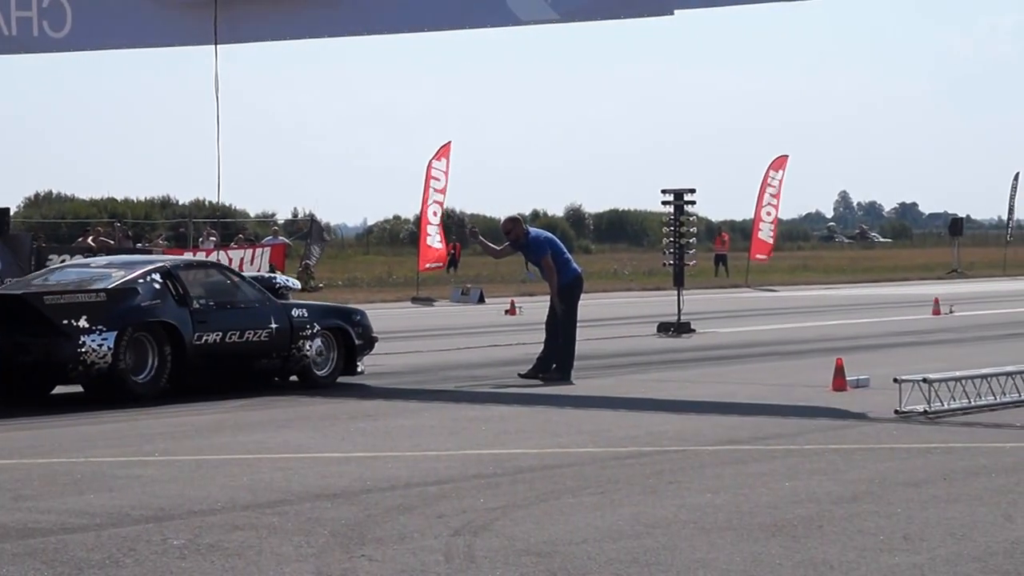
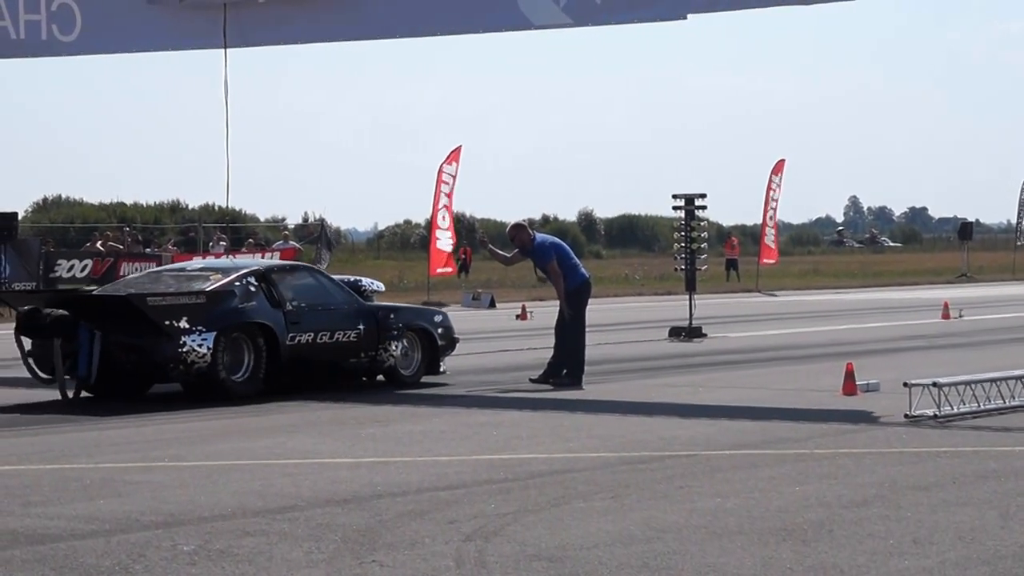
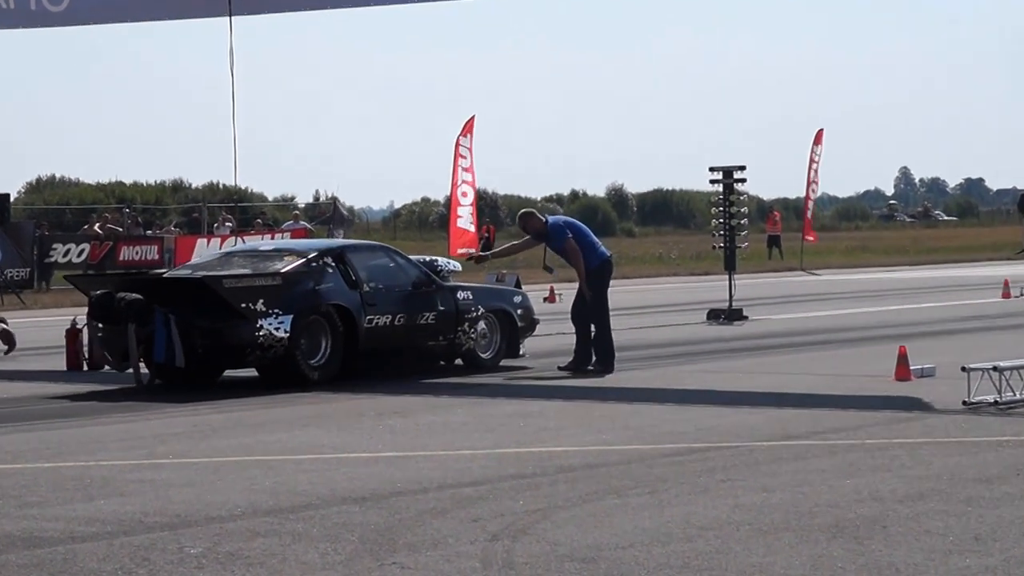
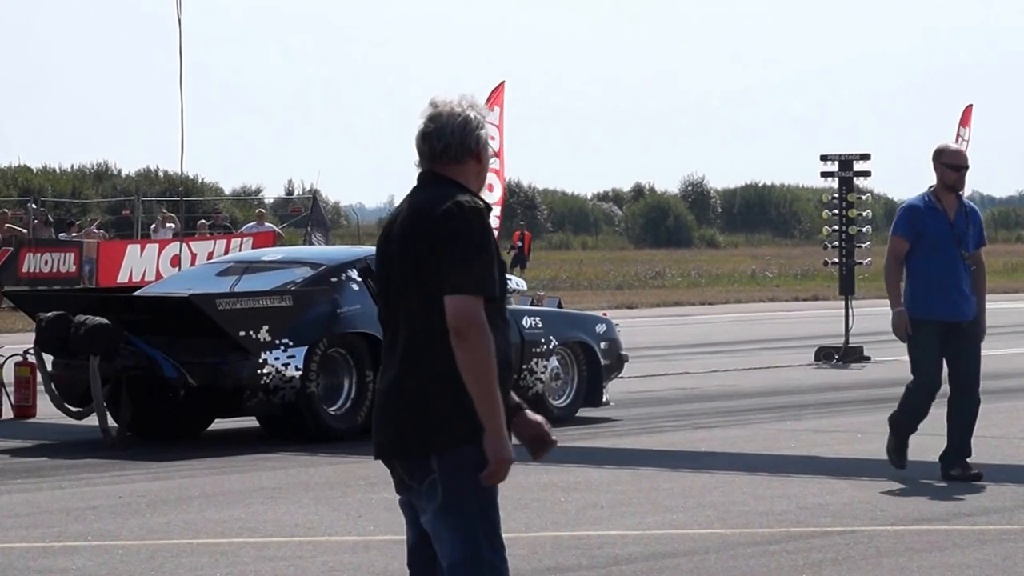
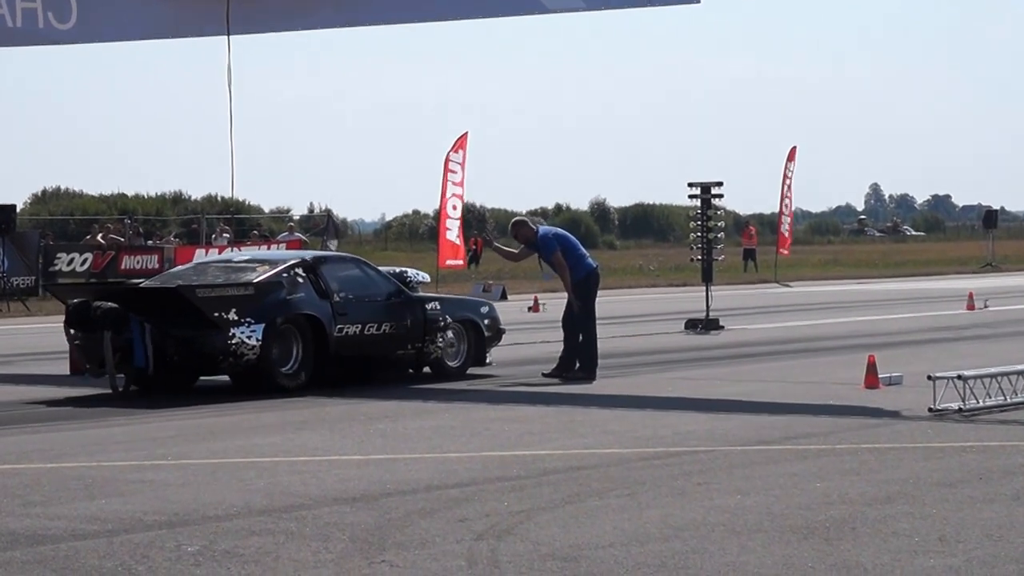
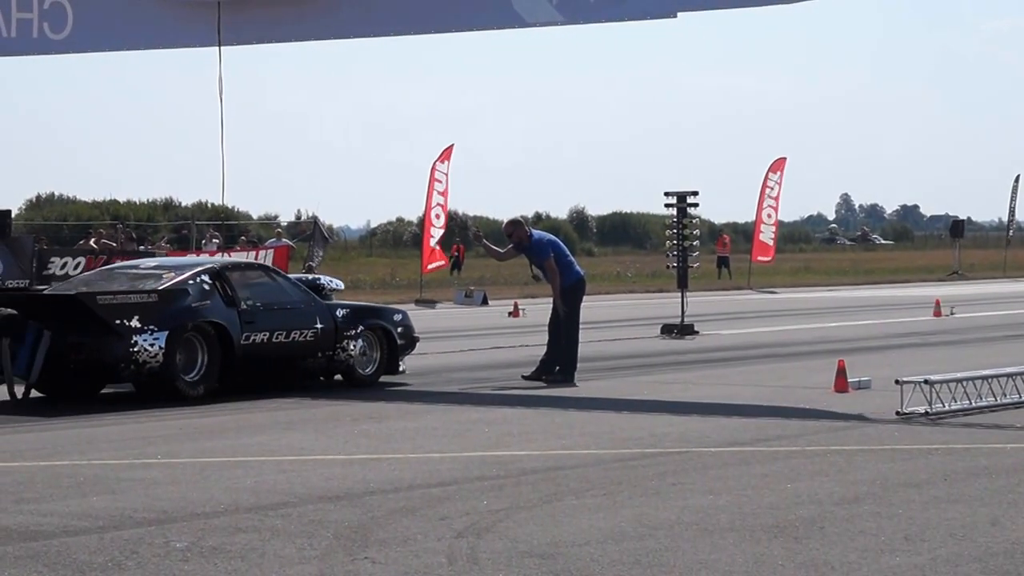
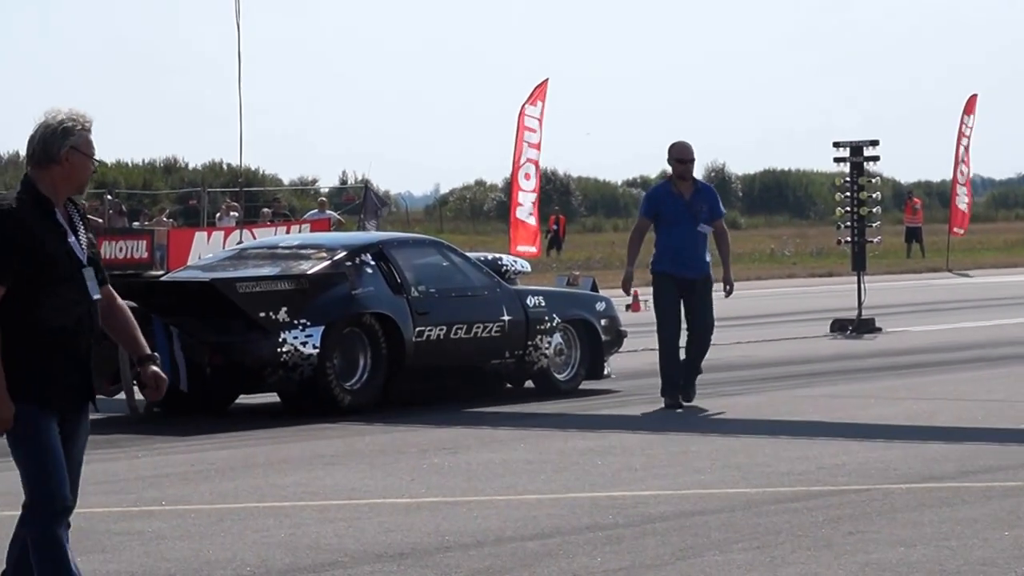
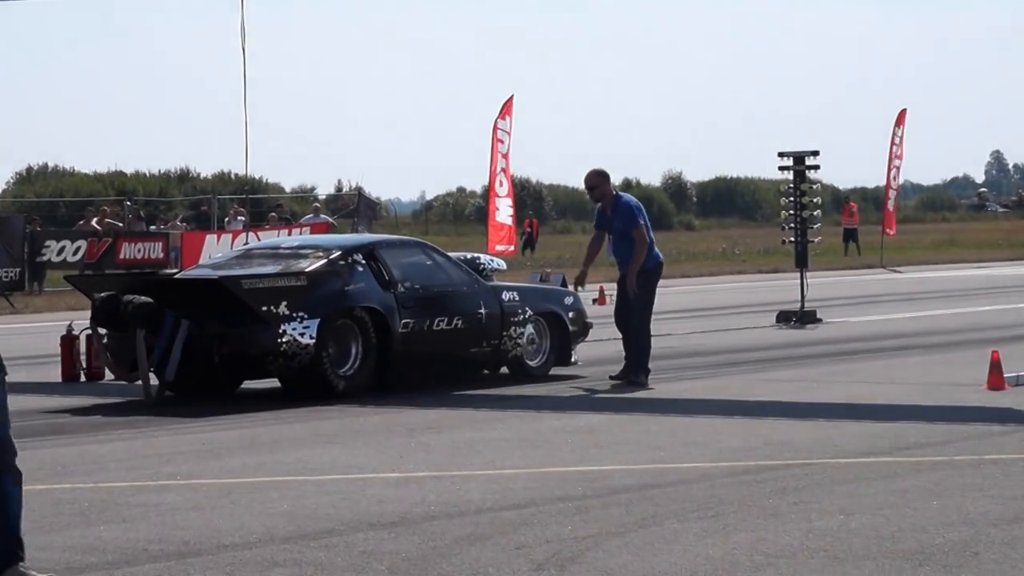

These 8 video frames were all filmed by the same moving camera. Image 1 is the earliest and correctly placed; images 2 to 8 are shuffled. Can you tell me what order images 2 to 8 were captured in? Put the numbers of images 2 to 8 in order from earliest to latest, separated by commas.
6, 2, 5, 3, 8, 7, 4
